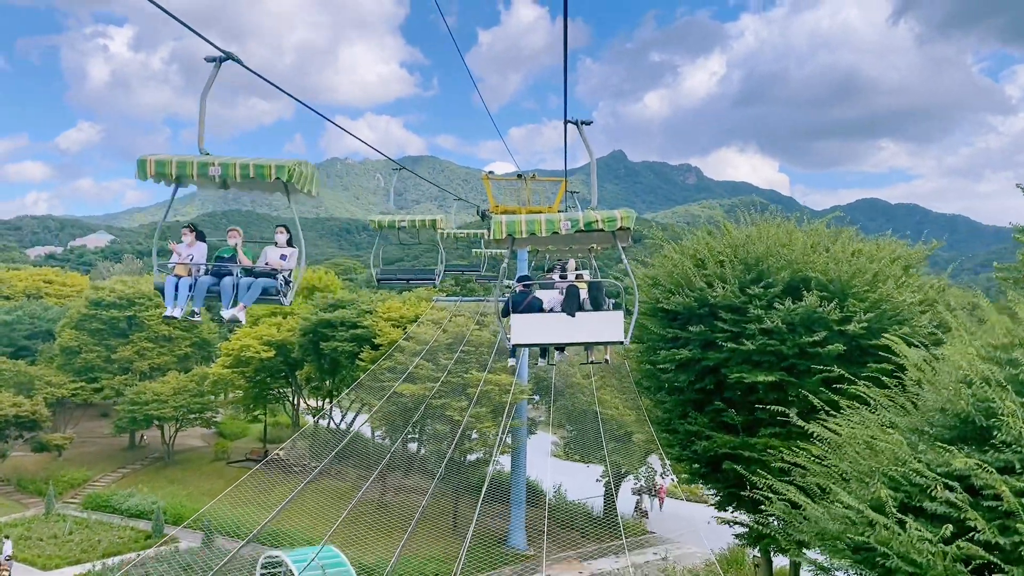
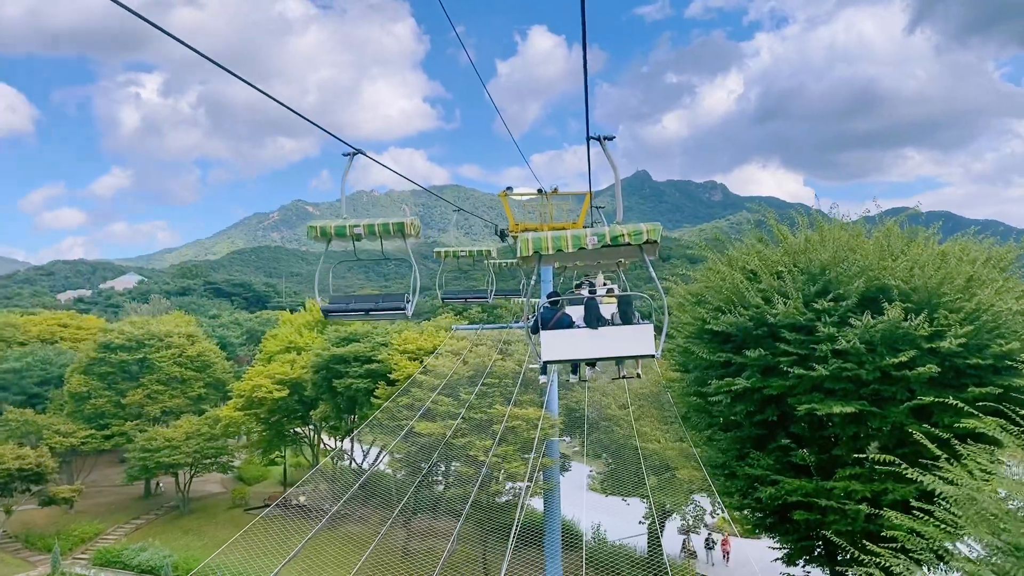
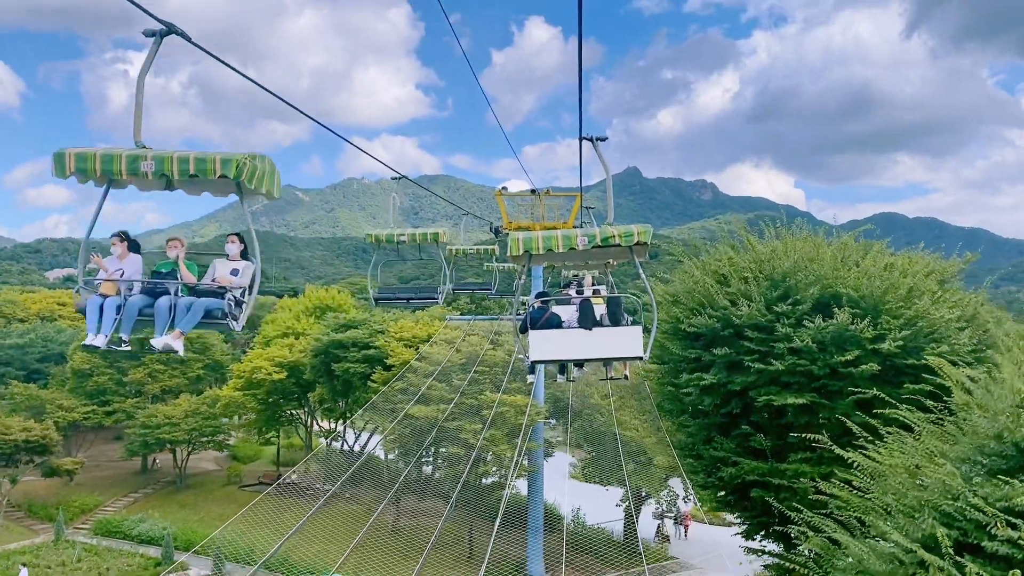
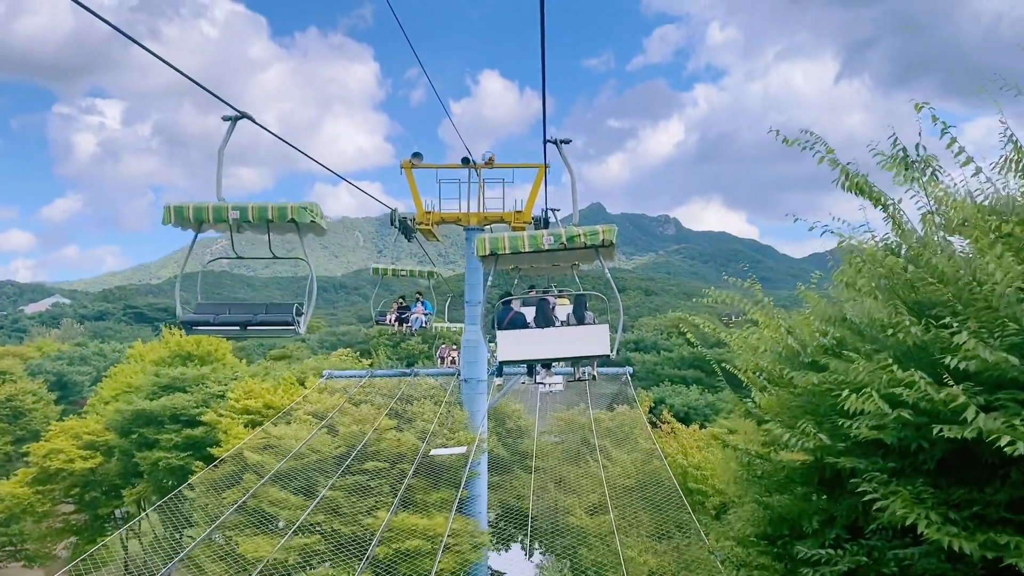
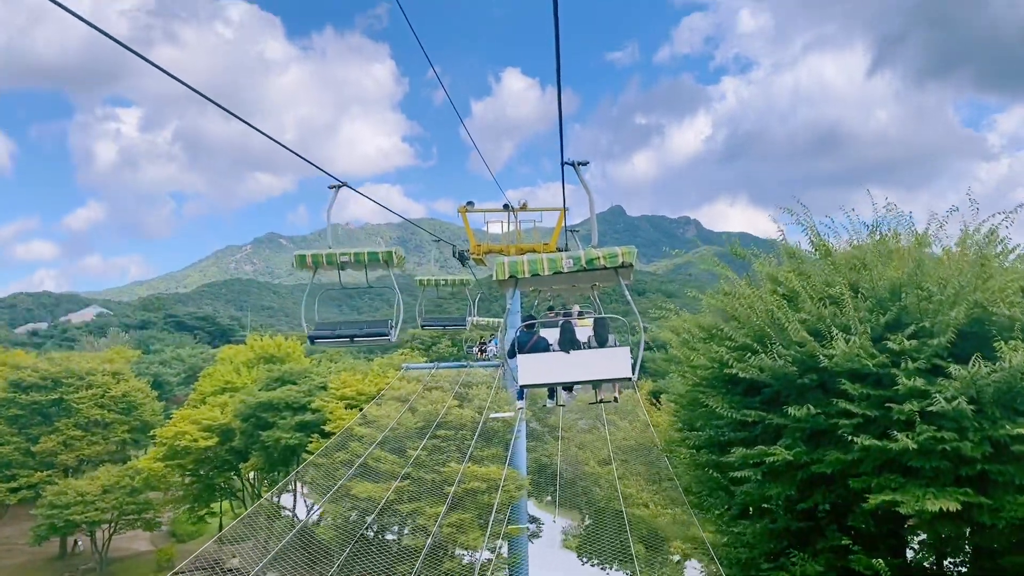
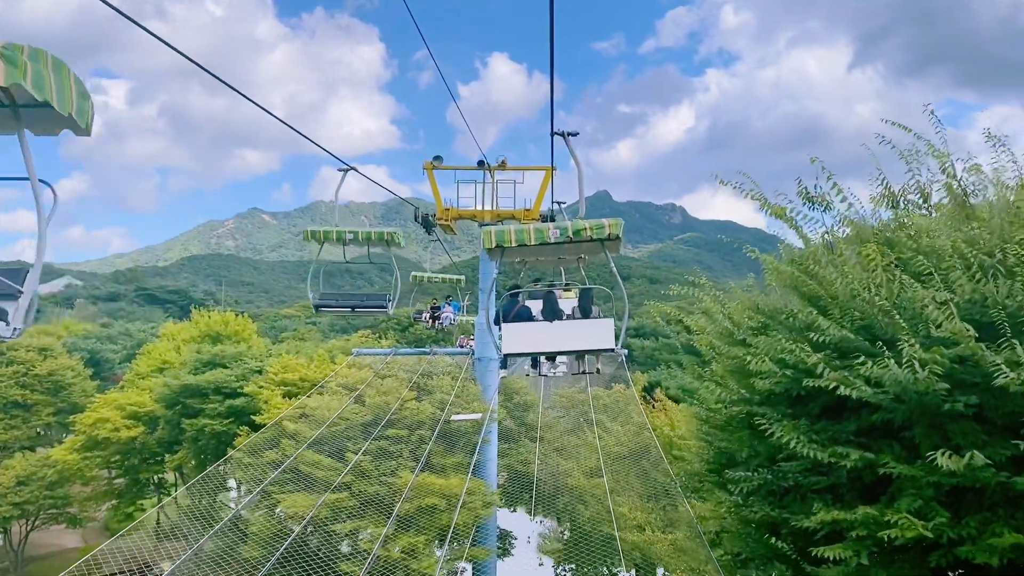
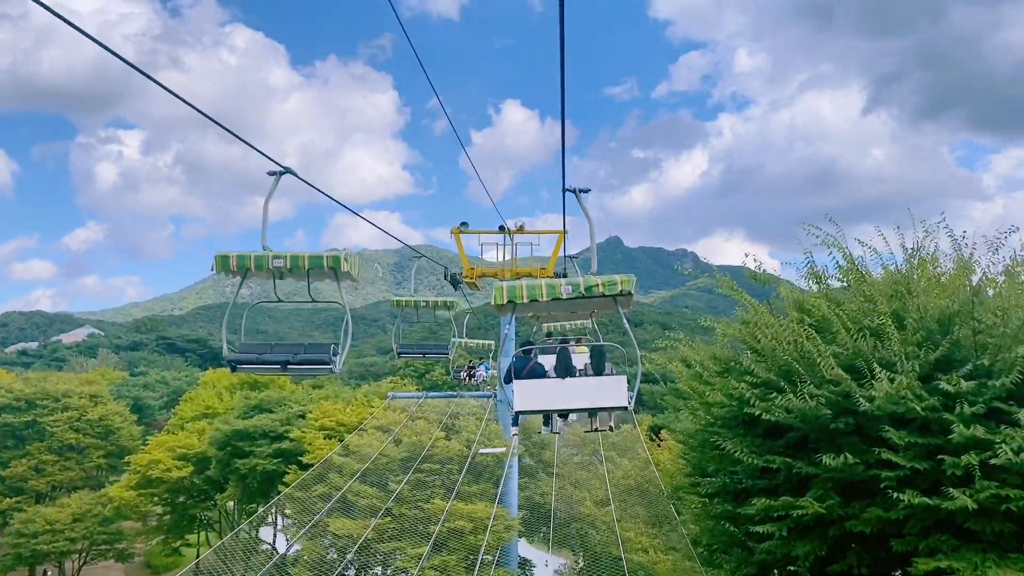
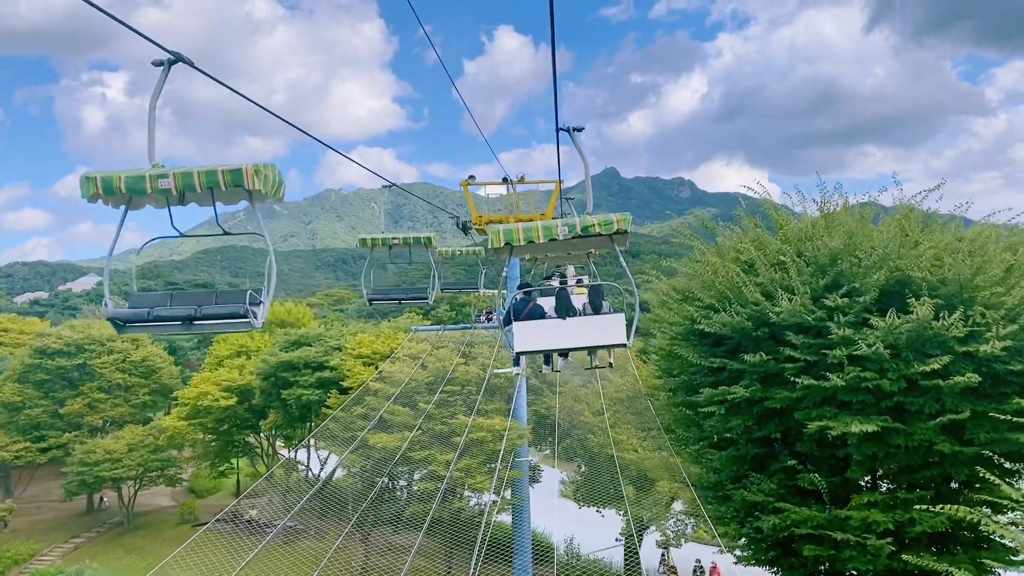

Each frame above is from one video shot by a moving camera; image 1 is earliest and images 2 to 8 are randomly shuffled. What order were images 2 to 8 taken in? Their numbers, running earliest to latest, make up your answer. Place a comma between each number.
3, 2, 8, 5, 7, 6, 4
